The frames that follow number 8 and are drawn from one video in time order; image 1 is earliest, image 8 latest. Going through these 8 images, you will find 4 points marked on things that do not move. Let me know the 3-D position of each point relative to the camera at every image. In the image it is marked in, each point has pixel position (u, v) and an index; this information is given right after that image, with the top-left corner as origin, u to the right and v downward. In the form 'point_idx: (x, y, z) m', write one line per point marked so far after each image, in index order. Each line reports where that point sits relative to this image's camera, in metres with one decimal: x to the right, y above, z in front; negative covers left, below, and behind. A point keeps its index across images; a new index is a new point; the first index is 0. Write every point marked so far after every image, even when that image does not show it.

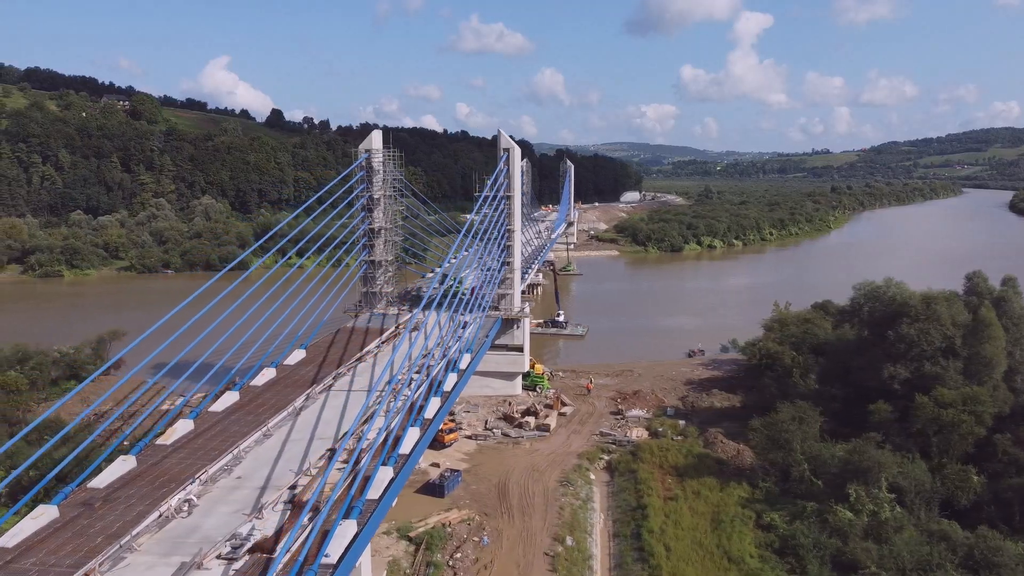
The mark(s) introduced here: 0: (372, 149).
0: (-2.2, +2.2, +13.0) m
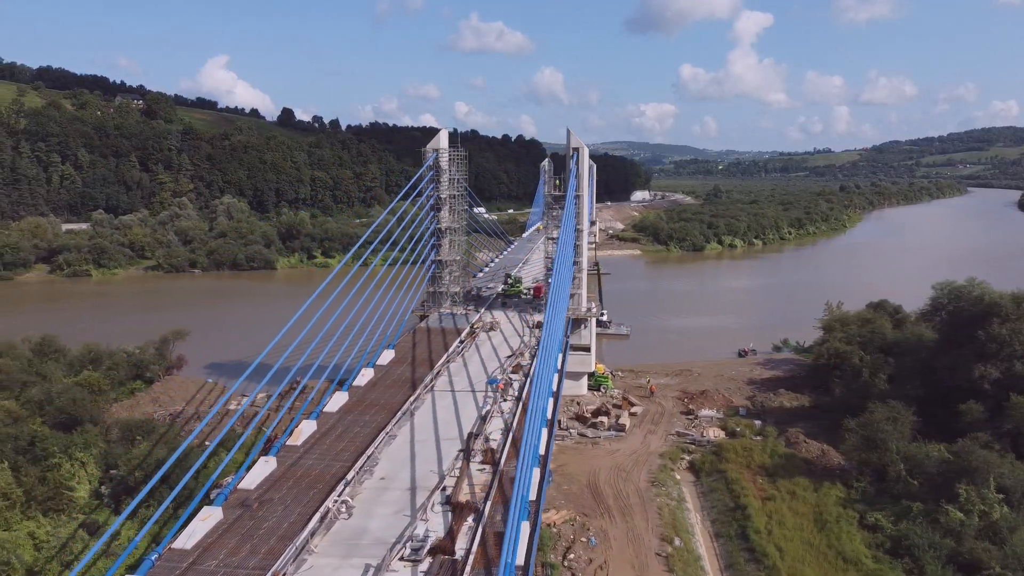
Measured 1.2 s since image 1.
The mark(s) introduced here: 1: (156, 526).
0: (-1.1, +2.2, +13.0) m
1: (-3.6, -2.4, +8.3) m
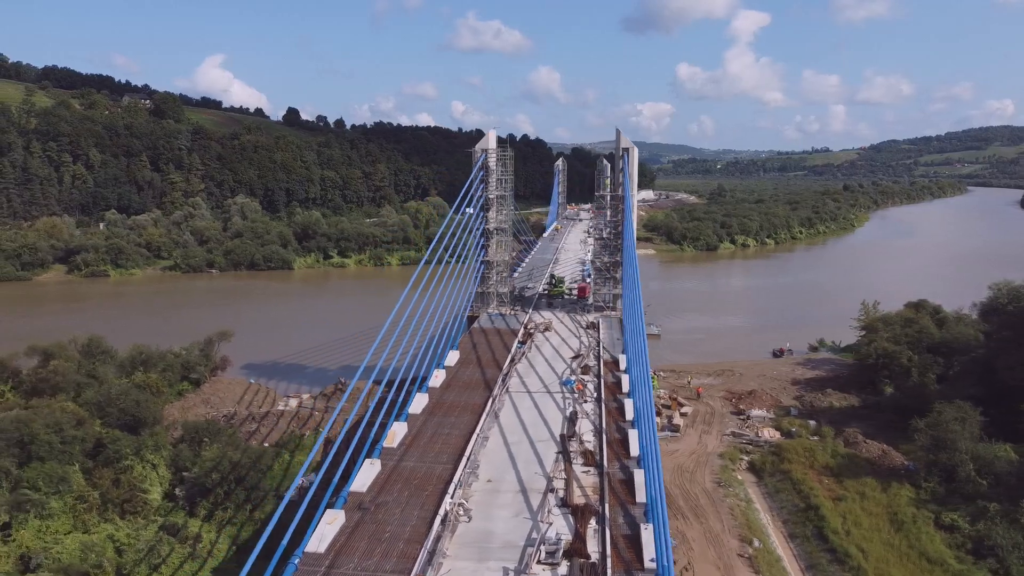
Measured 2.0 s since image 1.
0: (-0.3, +2.2, +13.0) m
1: (-2.8, -2.4, +8.2) m
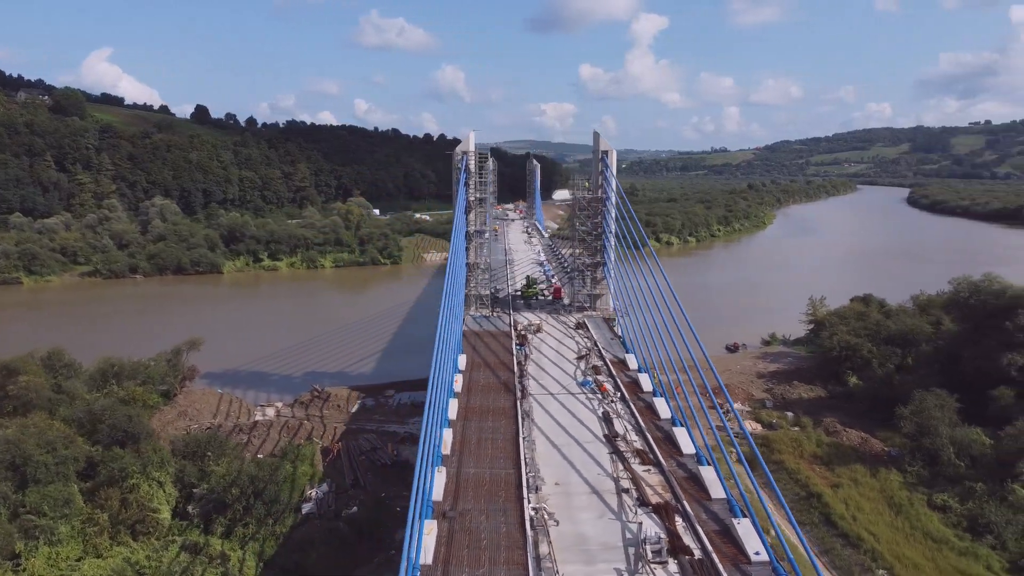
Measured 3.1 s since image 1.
0: (-0.7, +2.2, +13.0) m
1: (-2.5, -2.5, +8.0) m
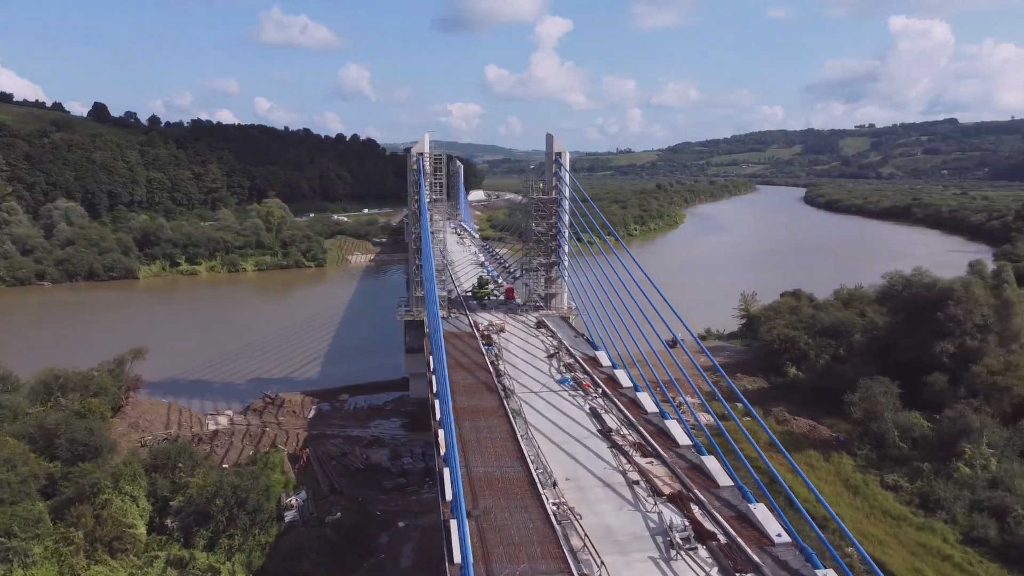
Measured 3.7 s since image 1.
0: (-1.4, +2.2, +13.0) m
1: (-2.6, -2.6, +7.8) m
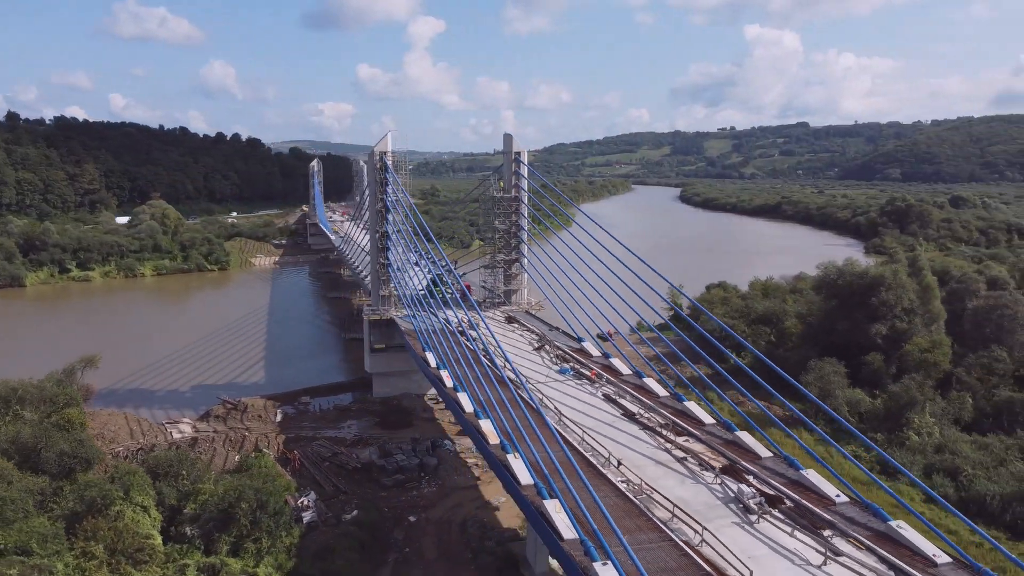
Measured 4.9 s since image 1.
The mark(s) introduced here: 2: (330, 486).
0: (-2.0, +2.2, +13.0) m
1: (-2.3, -2.6, +7.7) m
2: (-2.1, -2.3, +9.2) m
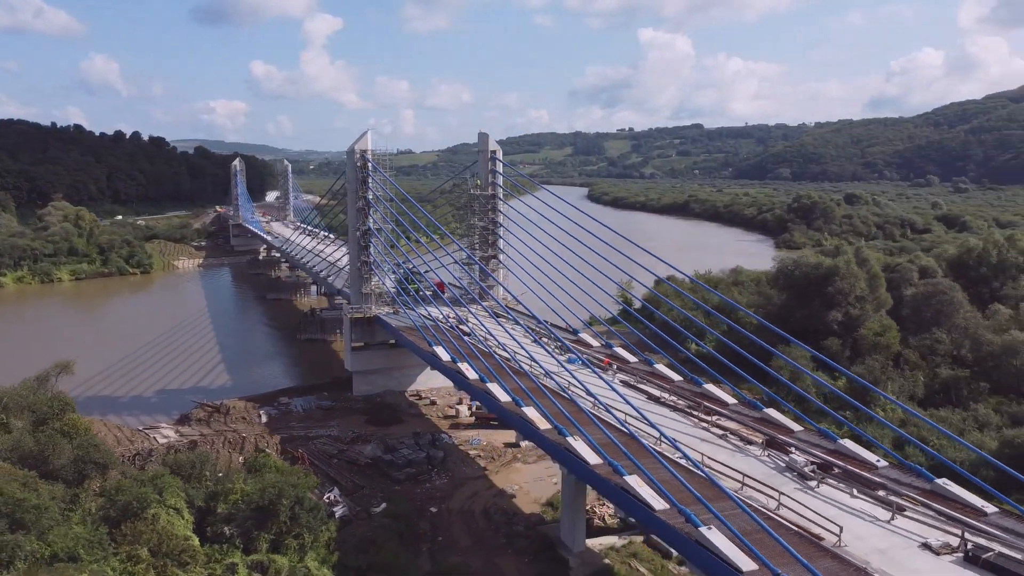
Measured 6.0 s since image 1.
0: (-2.3, +2.2, +13.0) m
1: (-1.9, -2.5, +7.7) m
2: (-1.9, -2.2, +9.3) m
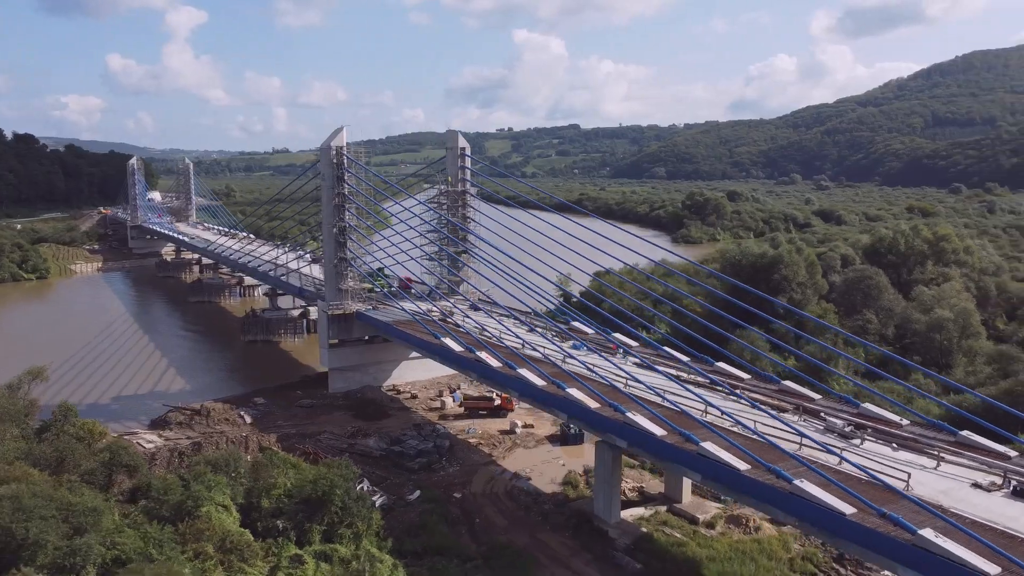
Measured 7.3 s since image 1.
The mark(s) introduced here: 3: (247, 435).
0: (-2.7, +2.3, +13.0) m
1: (-1.4, -2.5, +7.9) m
2: (-1.6, -2.2, +9.4) m
3: (-3.6, -2.1, +11.1) m
